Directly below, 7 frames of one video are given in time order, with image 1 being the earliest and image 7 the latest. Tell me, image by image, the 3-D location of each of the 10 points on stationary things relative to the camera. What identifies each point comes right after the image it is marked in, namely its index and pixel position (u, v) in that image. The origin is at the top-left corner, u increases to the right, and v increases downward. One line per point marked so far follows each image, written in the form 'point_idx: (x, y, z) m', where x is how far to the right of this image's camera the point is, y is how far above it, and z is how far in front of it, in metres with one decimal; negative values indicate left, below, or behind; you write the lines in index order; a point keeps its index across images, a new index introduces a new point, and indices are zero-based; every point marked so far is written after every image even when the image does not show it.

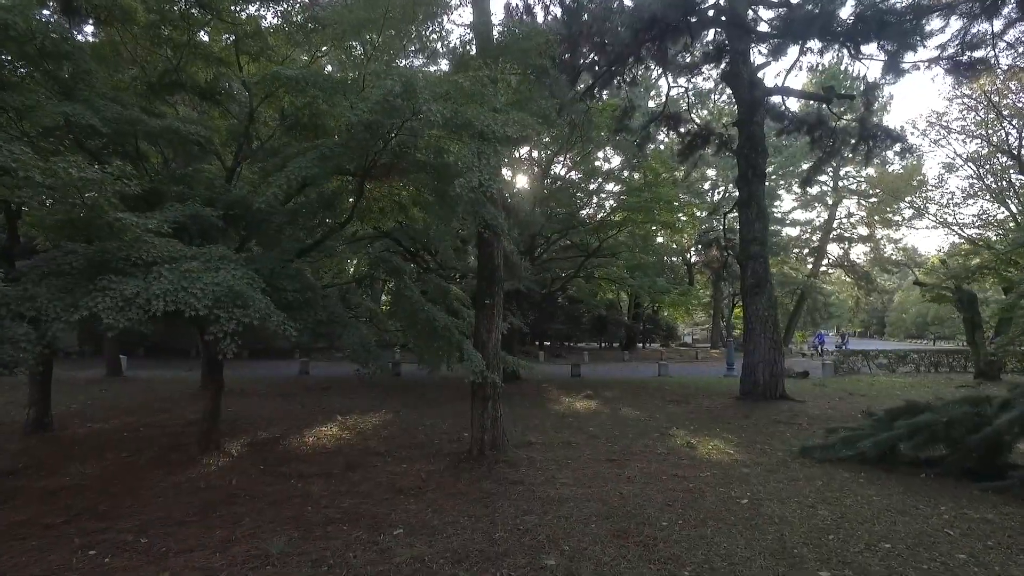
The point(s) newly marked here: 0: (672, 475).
0: (+1.9, -2.2, +7.6) m
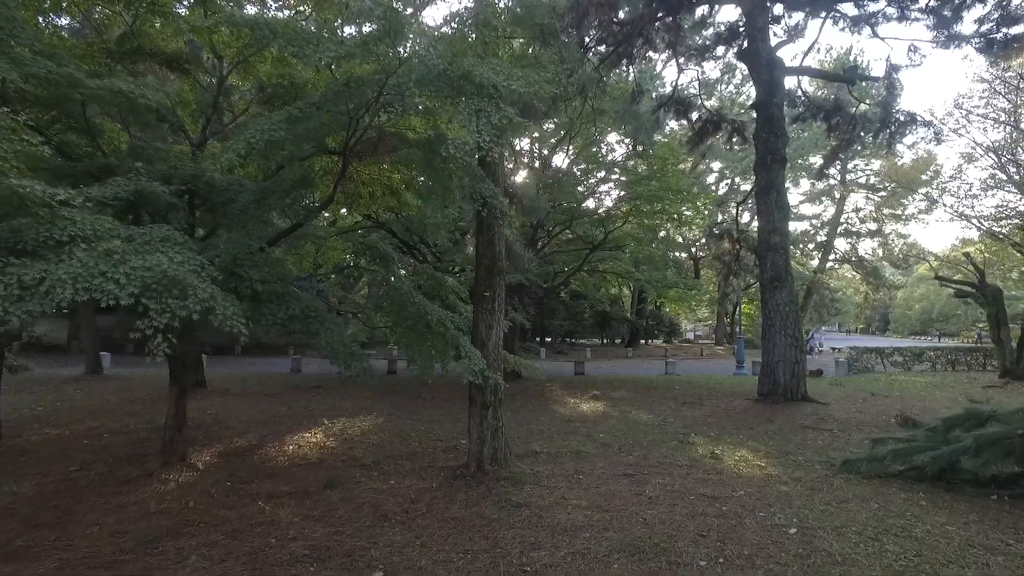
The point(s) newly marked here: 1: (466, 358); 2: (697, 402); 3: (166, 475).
0: (+1.9, -2.1, +6.6) m
1: (-0.5, -0.7, +6.5) m
2: (+4.2, -2.6, +14.7) m
3: (-3.8, -2.1, +7.1) m
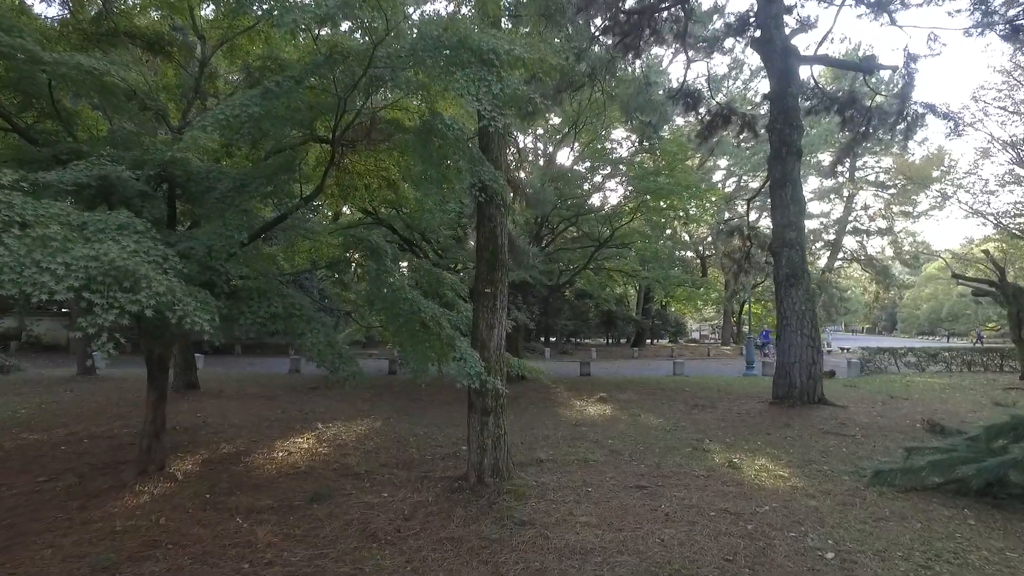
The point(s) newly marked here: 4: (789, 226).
0: (+1.9, -2.1, +6.0) m
1: (-0.4, -0.7, +5.9) m
2: (+4.3, -2.6, +14.1) m
3: (-3.8, -2.0, +6.6) m
4: (+5.9, +1.3, +13.7) m
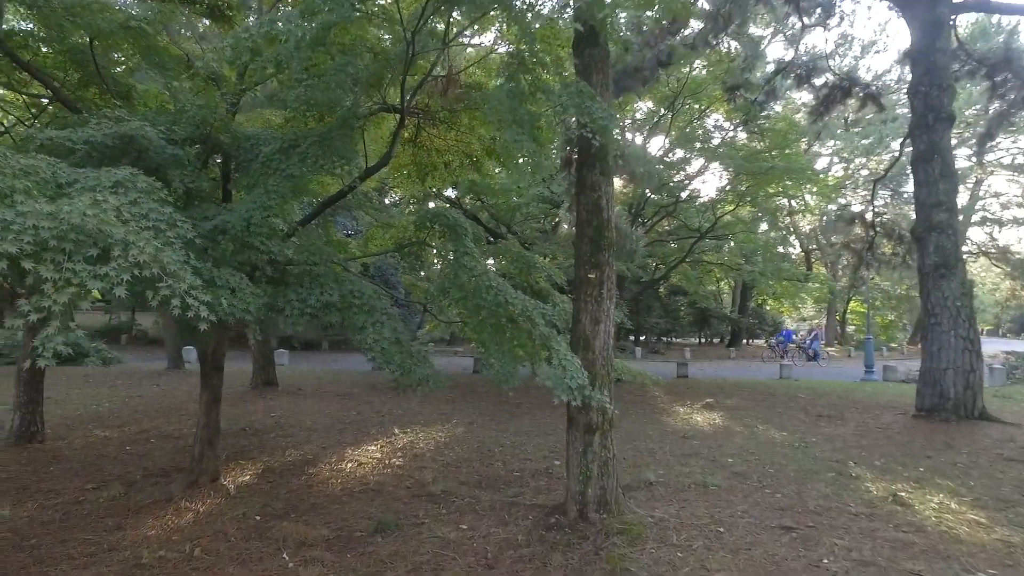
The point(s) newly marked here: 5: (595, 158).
0: (+2.7, -2.0, +4.4) m
1: (+0.4, -0.5, +4.6) m
2: (+6.1, -2.4, +12.1) m
3: (-2.9, -1.9, +5.7) m
4: (+7.6, +1.5, +11.5) m
5: (+0.7, +1.1, +5.5) m
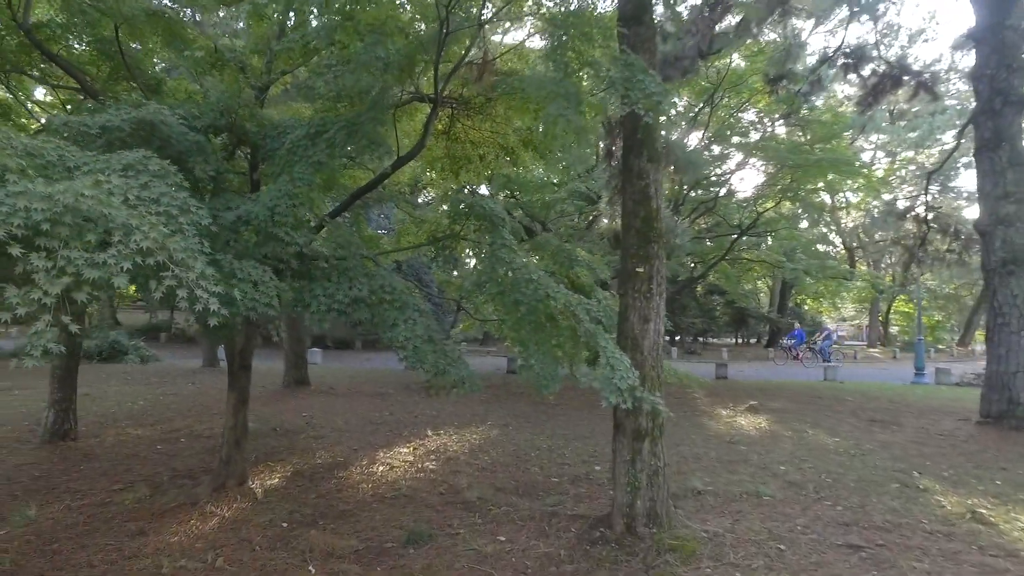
0: (+3.0, -1.9, +3.9) m
1: (+0.6, -0.5, +4.3) m
2: (+6.7, -2.4, +11.4) m
3: (-2.5, -1.9, +5.5) m
4: (+8.3, +1.5, +10.8) m
5: (+1.0, +1.1, +5.1) m
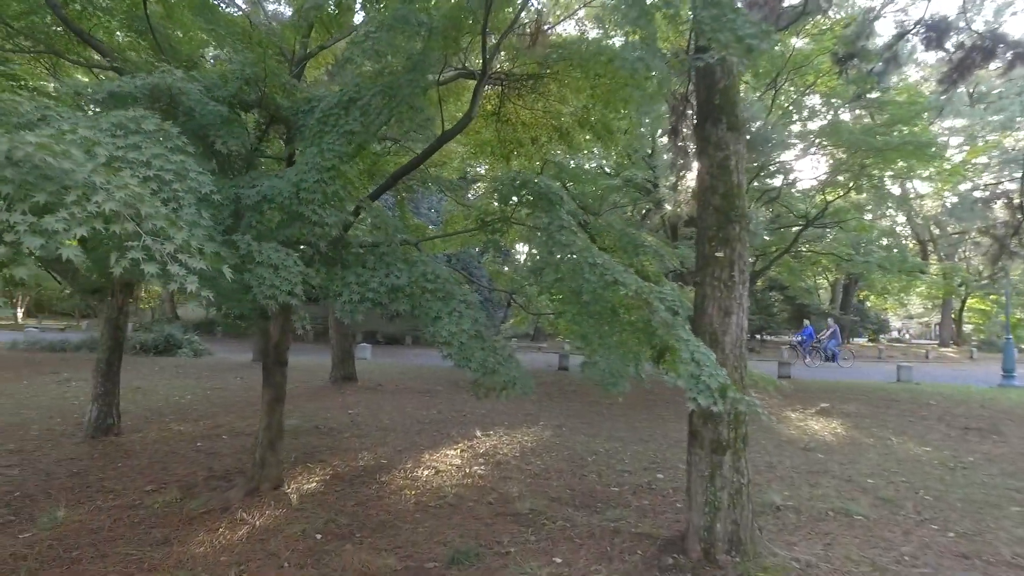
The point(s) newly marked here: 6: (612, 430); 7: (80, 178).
0: (+3.3, -1.8, +3.1) m
1: (+1.0, -0.4, +3.6) m
2: (+7.6, -2.3, +10.3) m
3: (-2.1, -1.8, +5.1) m
4: (+9.1, +1.6, +9.5) m
5: (+1.4, +1.2, +4.4) m
6: (+1.5, -2.0, +9.3) m
7: (-1.3, +0.3, +1.9) m
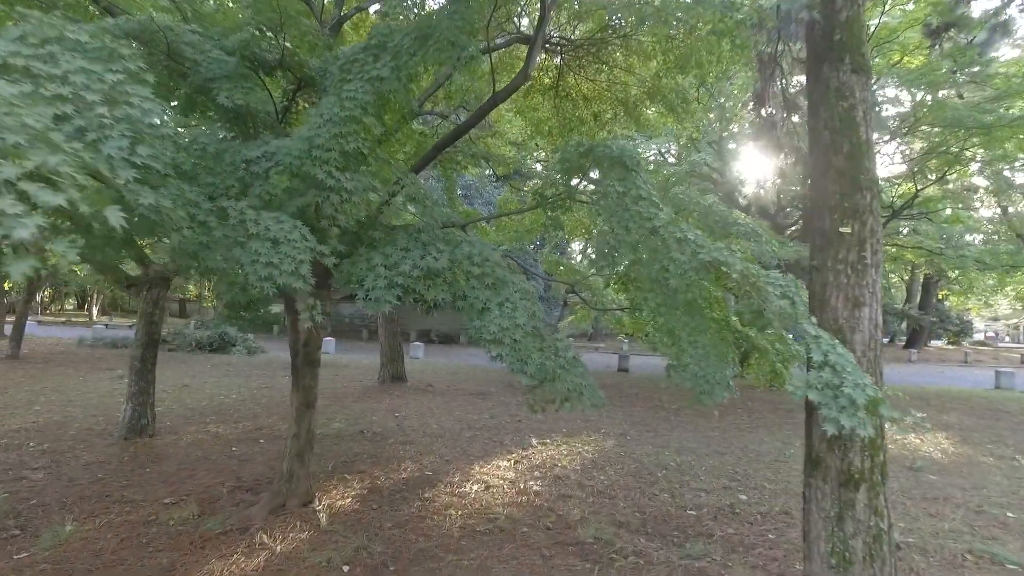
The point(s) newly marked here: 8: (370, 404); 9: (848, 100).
0: (+3.6, -1.8, +2.0) m
1: (+1.3, -0.3, +2.7) m
2: (+8.4, -2.2, +8.8) m
3: (-1.7, -1.7, +4.4) m
4: (+9.8, +1.7, +7.9) m
5: (+1.8, +1.3, +3.4) m
6: (+2.2, -2.0, +8.3) m
7: (-1.1, +0.4, +1.1) m
8: (-2.3, -1.8, +10.3) m
9: (+1.8, +1.0, +3.4) m
